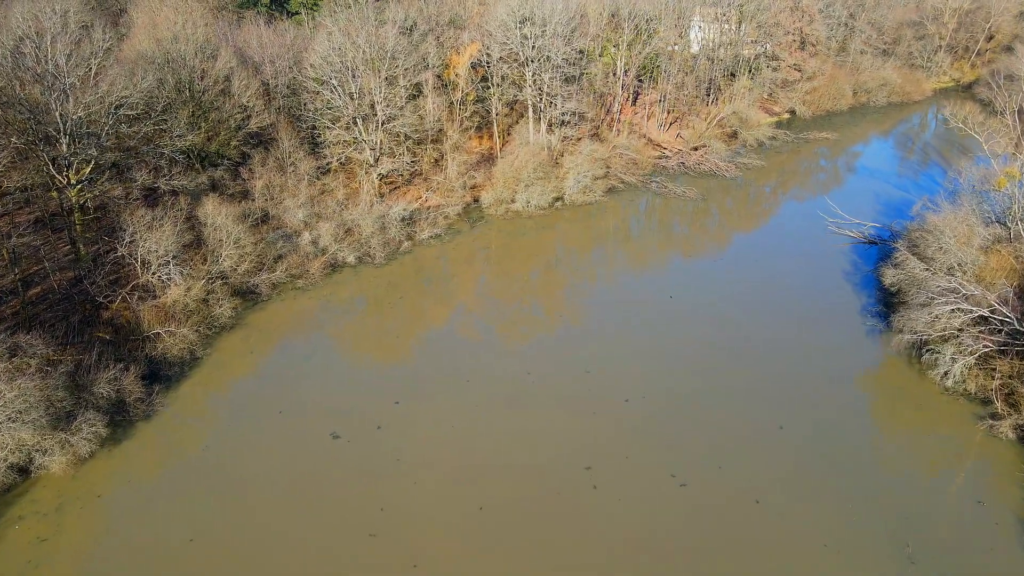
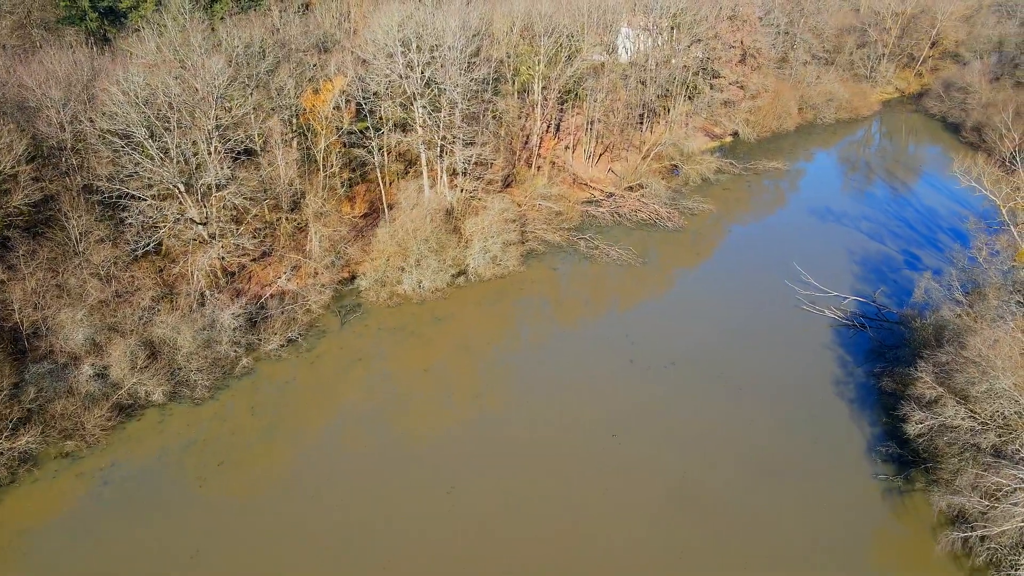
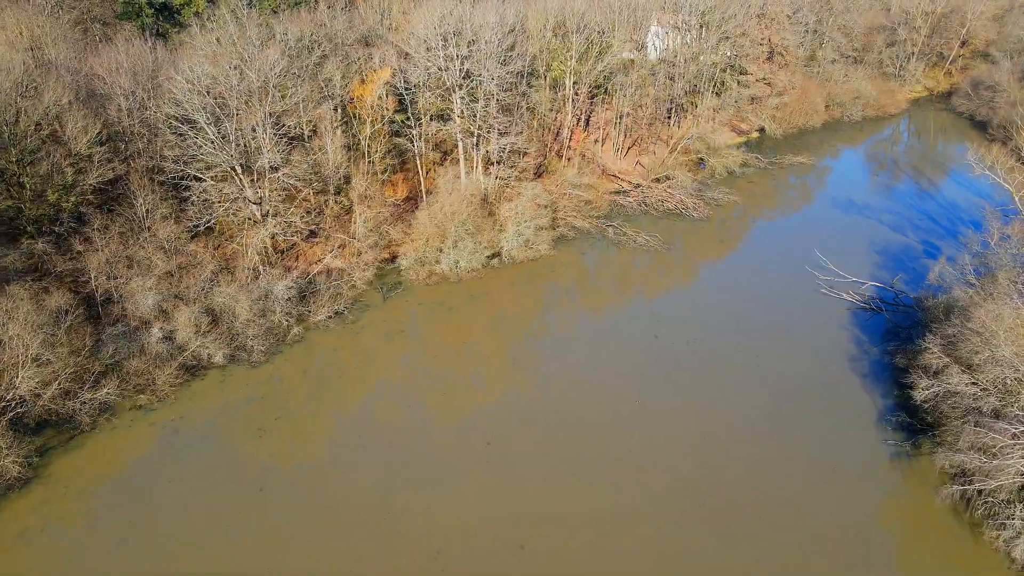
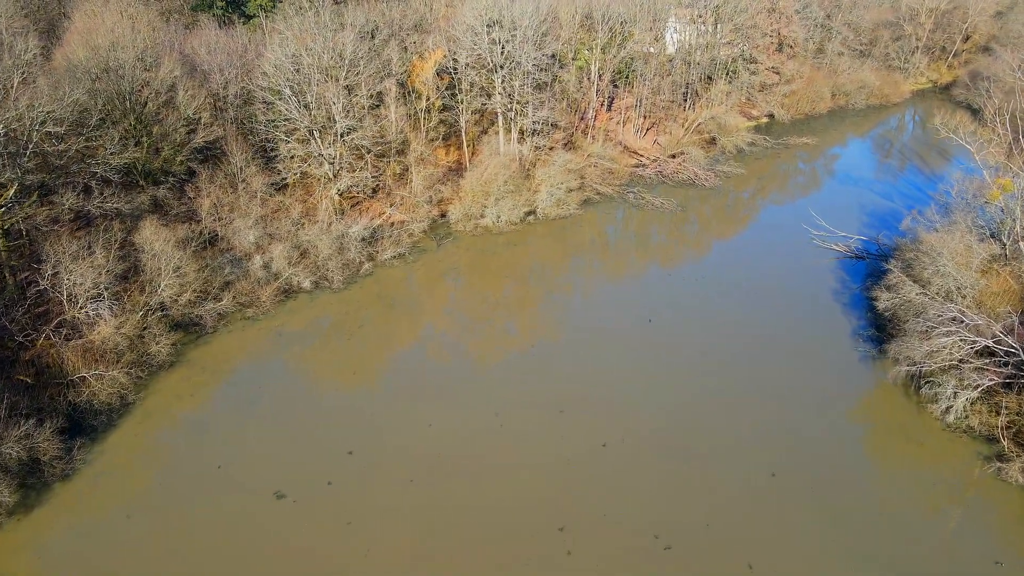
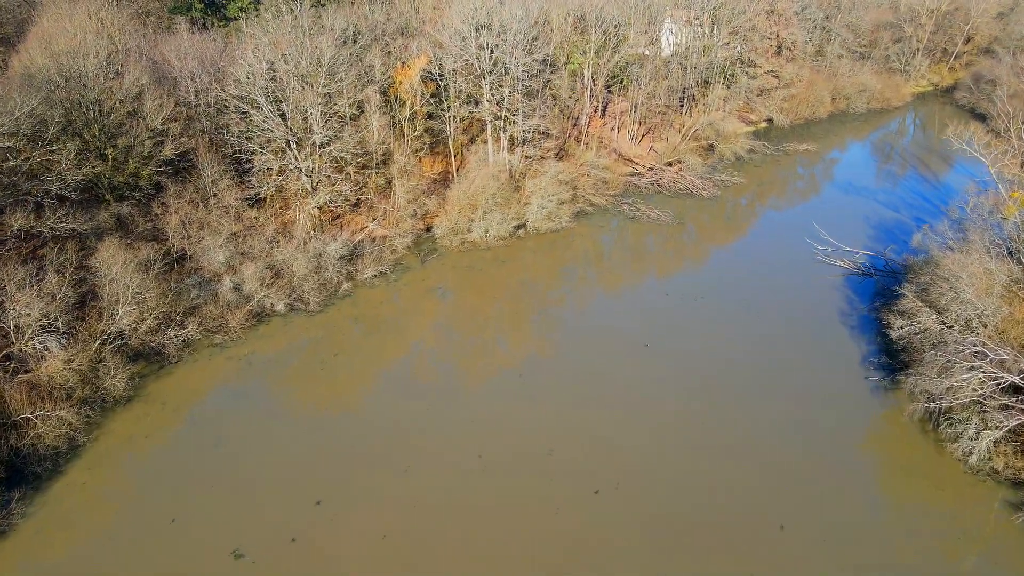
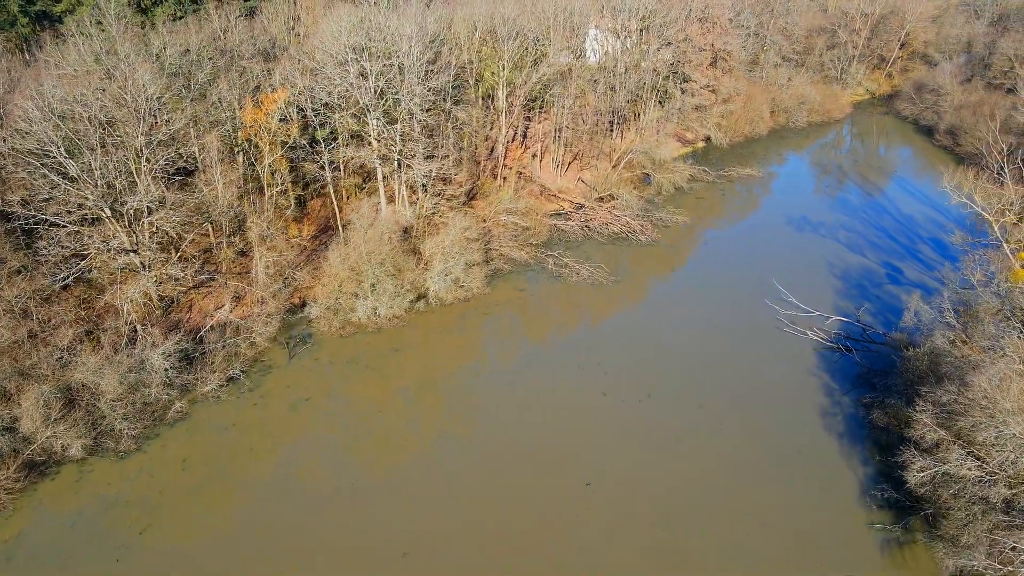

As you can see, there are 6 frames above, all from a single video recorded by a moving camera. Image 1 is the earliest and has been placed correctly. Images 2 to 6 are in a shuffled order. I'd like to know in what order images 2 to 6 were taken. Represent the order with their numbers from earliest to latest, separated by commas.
4, 5, 3, 2, 6
